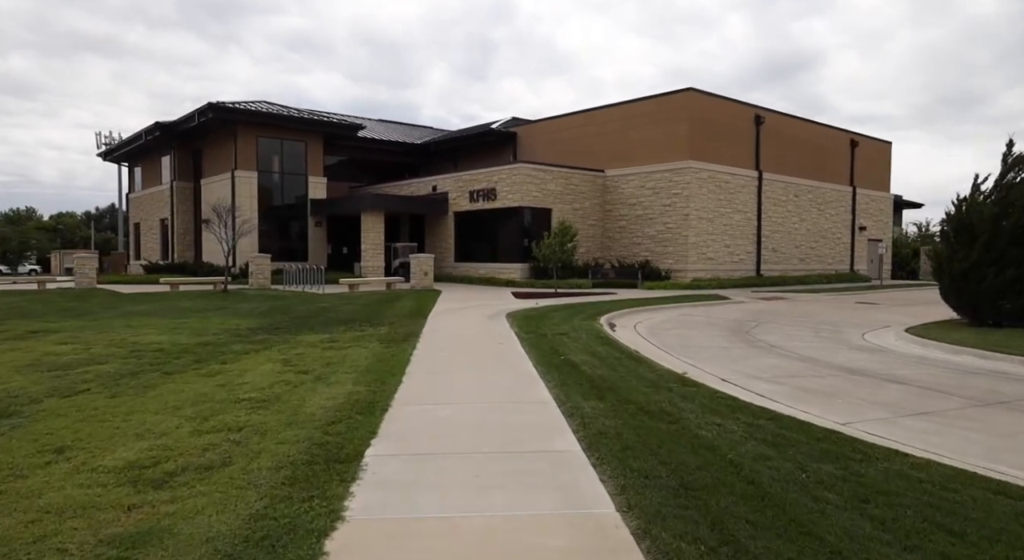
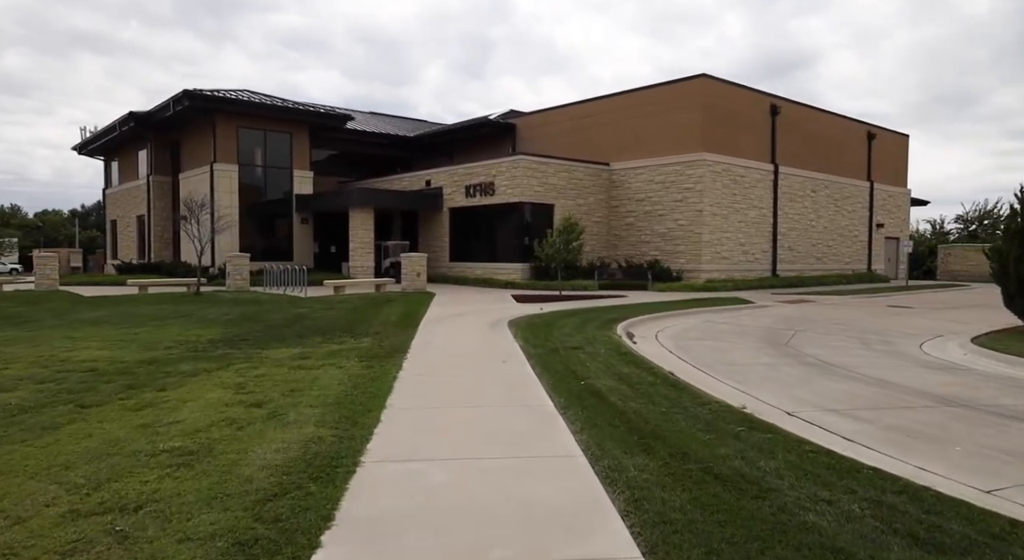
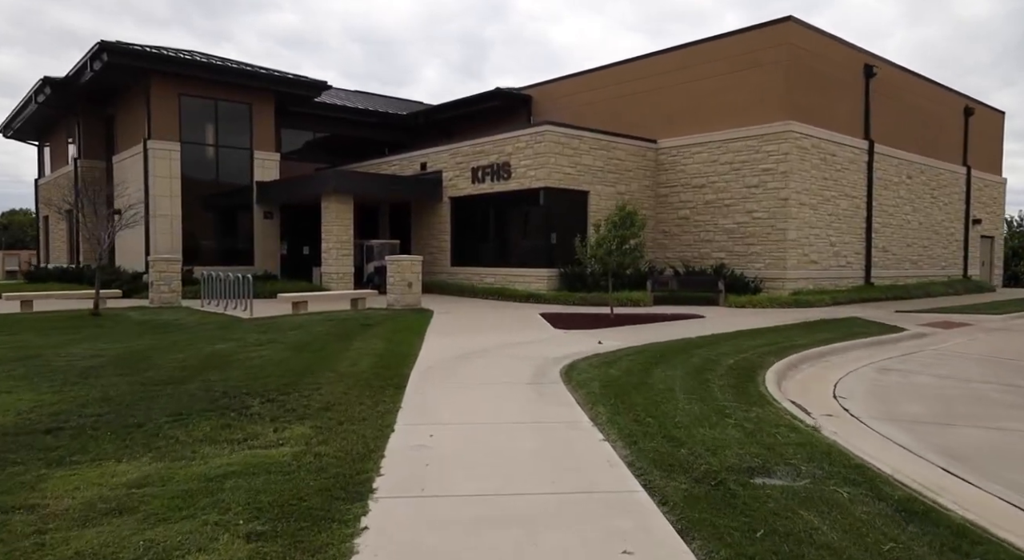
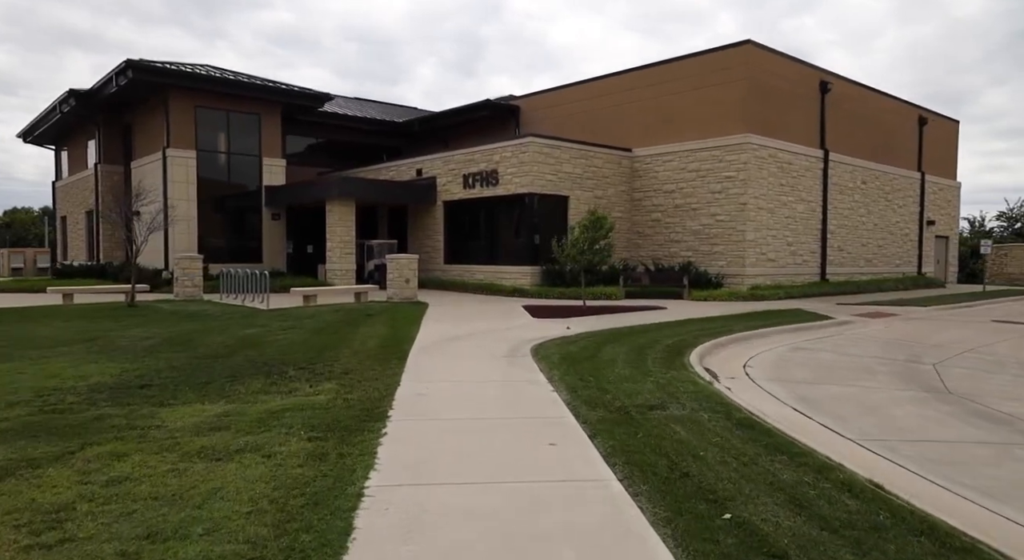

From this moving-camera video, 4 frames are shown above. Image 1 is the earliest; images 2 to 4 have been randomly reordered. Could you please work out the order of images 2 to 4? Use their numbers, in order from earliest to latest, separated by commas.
2, 4, 3
